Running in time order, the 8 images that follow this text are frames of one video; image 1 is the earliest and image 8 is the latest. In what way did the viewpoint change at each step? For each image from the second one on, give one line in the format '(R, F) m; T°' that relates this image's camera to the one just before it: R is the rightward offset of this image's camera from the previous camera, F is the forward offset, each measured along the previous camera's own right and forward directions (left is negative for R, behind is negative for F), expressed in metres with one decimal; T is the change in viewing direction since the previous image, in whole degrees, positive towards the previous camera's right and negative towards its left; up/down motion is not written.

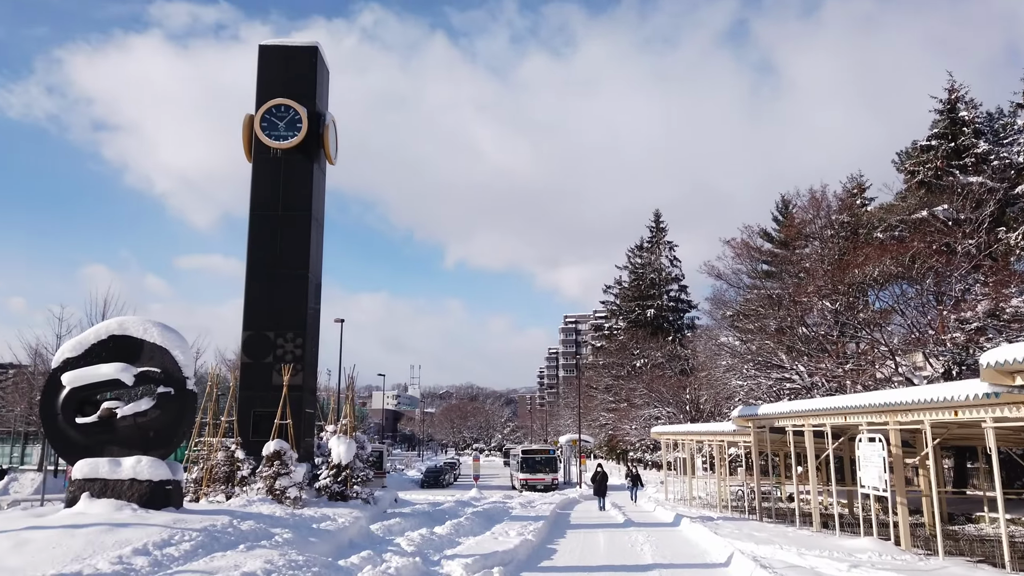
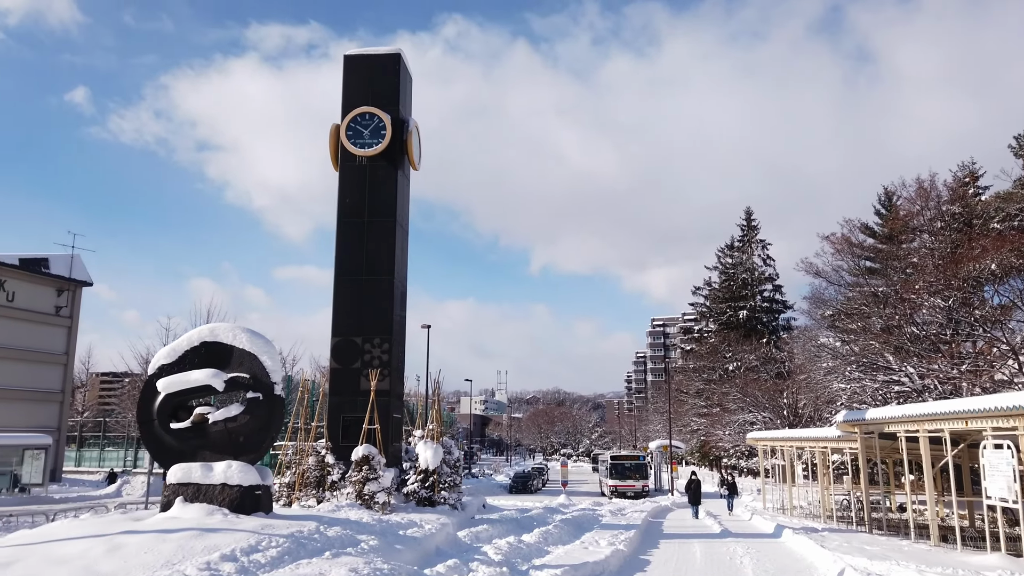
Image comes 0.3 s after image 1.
(0.0, +0.4) m; -7°
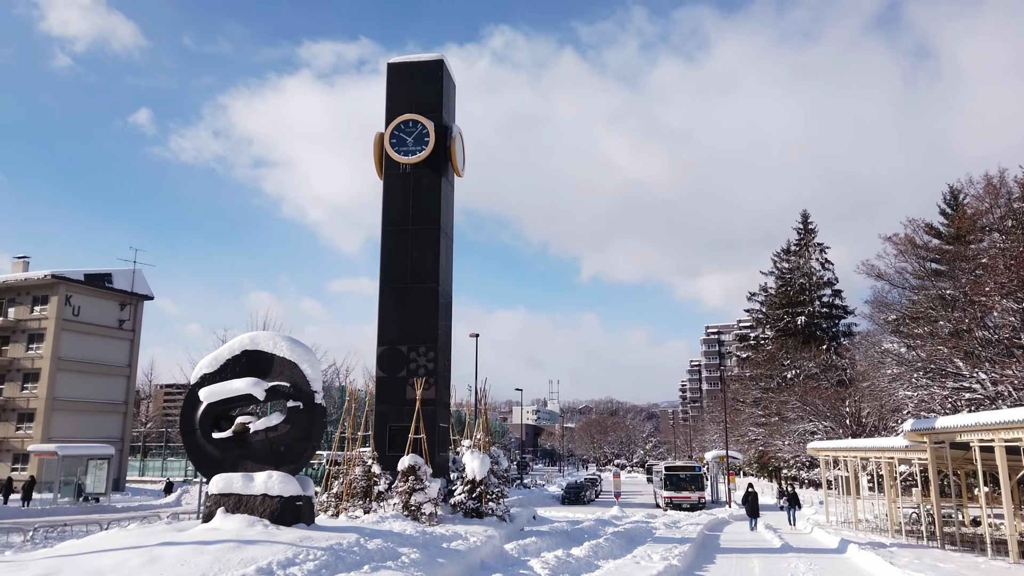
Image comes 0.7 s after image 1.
(+0.1, +0.4) m; -4°
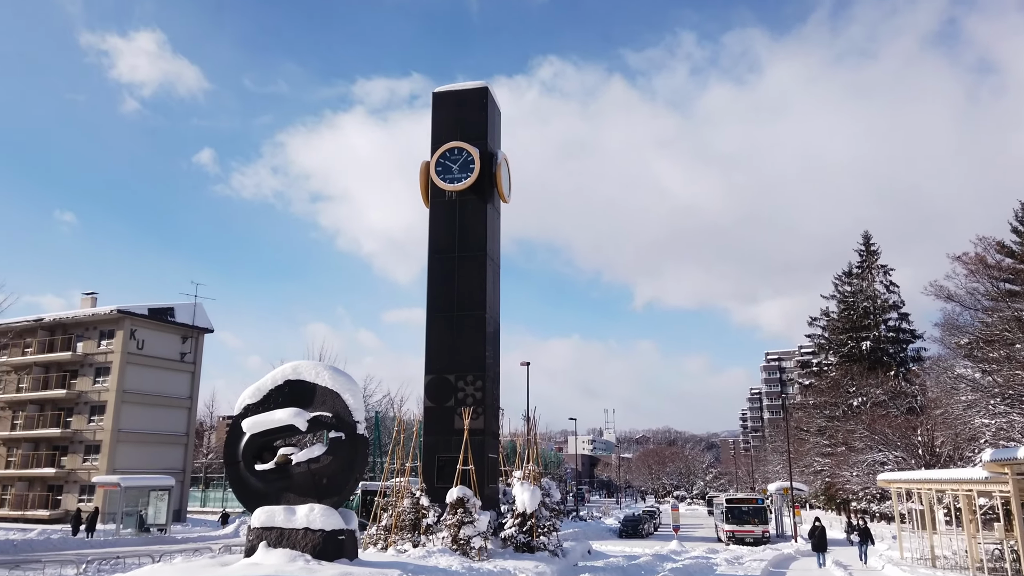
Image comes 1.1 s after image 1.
(+0.1, +0.4) m; -4°
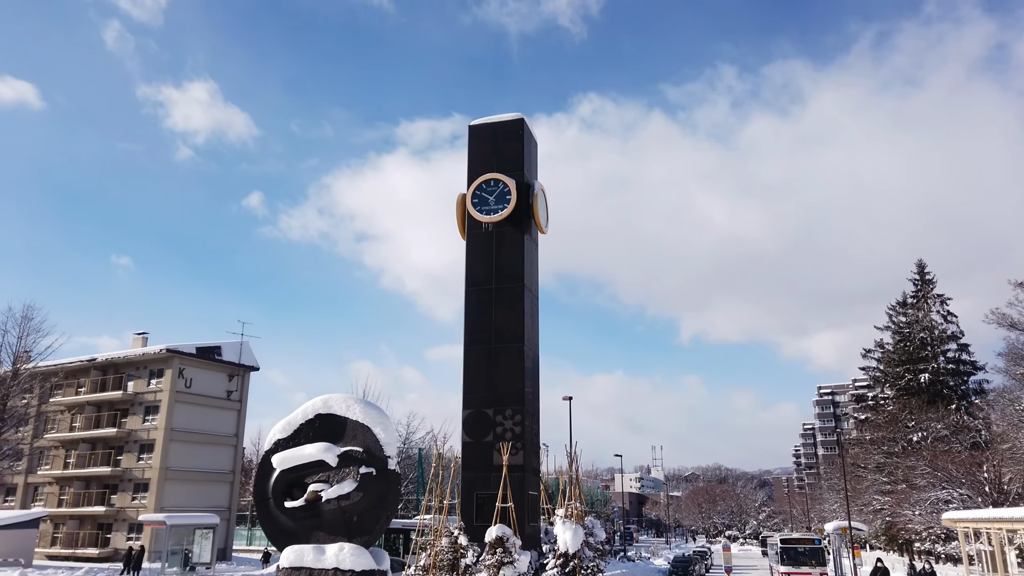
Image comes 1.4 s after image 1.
(+0.1, +0.4) m; -3°
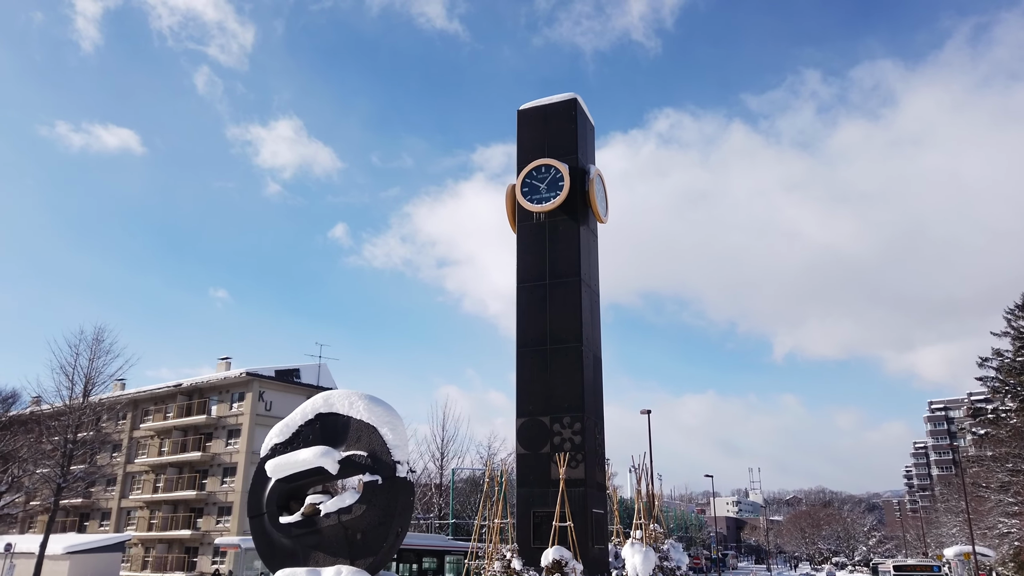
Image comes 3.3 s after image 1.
(+0.7, +1.9) m; -6°
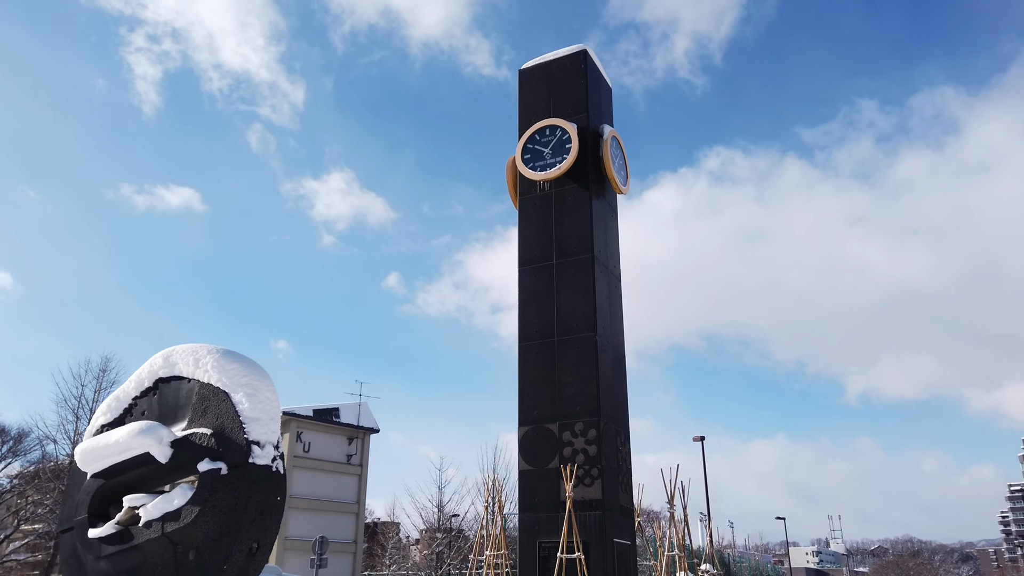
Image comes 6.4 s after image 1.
(+1.2, +3.2) m; -4°
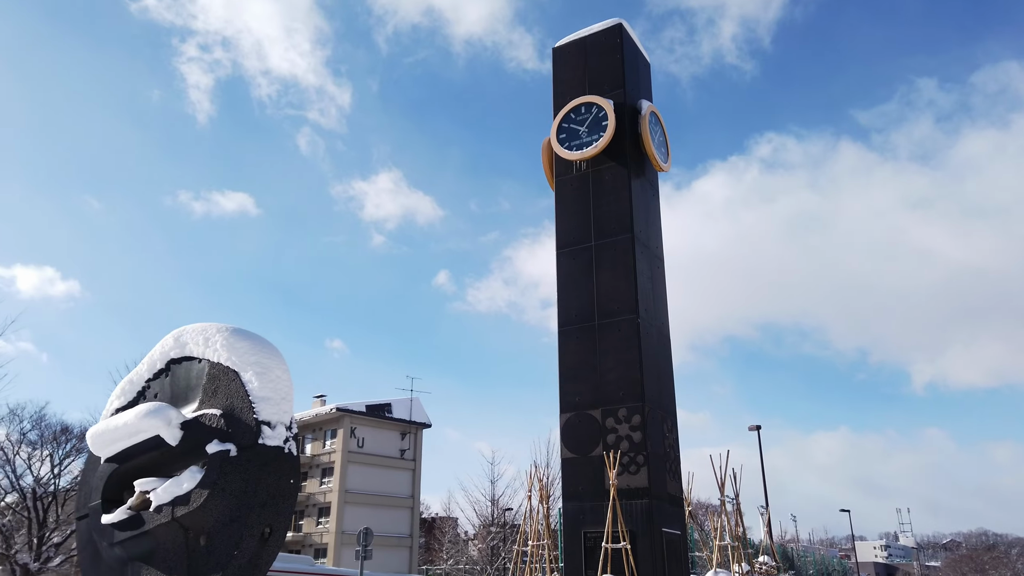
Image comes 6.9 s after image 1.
(+0.2, +0.4) m; -4°
